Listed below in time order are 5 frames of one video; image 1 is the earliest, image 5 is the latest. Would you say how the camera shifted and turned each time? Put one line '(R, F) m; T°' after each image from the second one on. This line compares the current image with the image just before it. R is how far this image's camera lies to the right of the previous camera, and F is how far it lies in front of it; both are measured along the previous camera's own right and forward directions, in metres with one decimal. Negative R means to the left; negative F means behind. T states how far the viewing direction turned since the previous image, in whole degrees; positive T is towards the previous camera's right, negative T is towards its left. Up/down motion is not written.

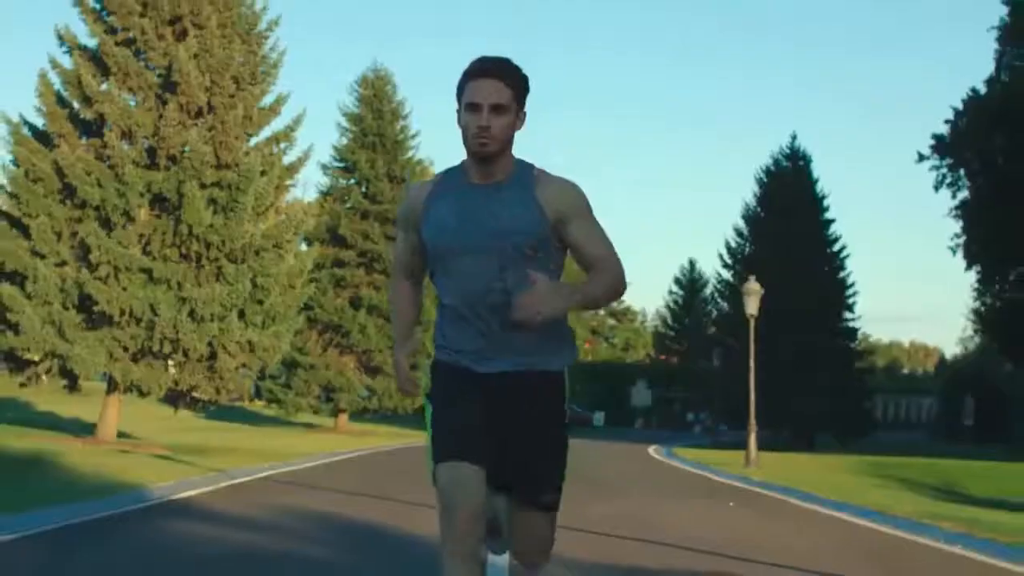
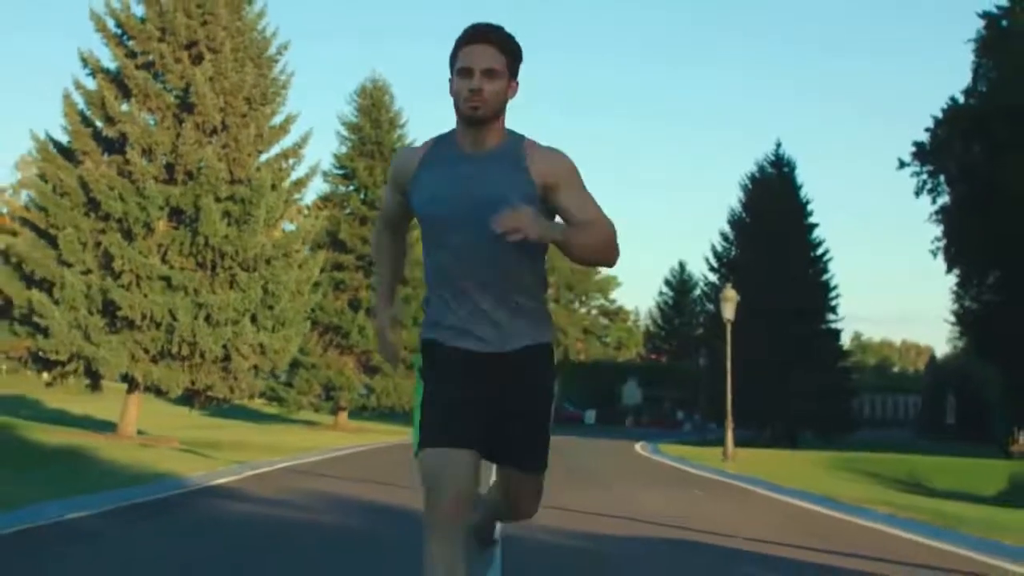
(0.0, -1.3) m; 0°
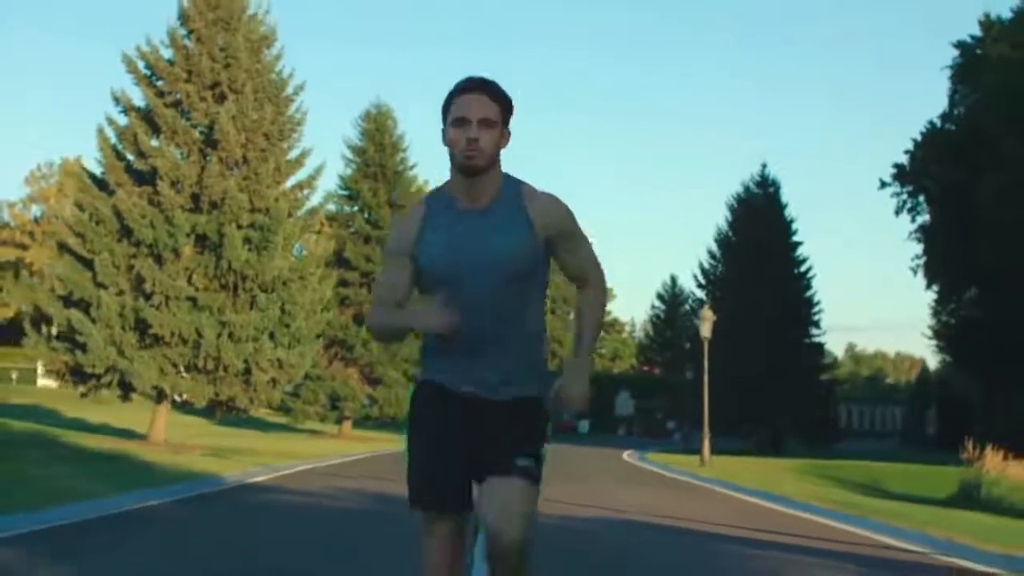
(0.0, -1.7) m; 0°
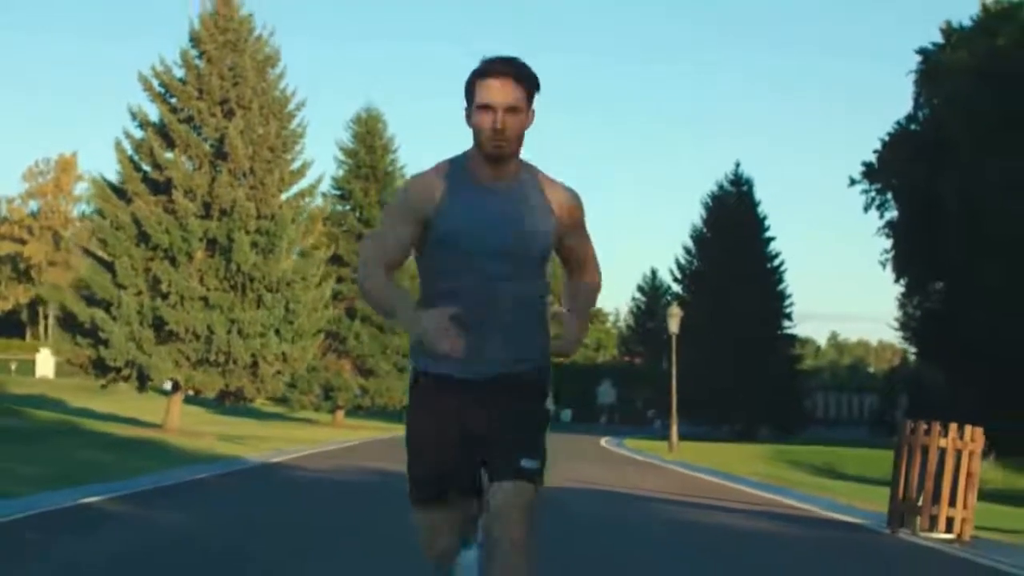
(0.0, -1.9) m; +1°
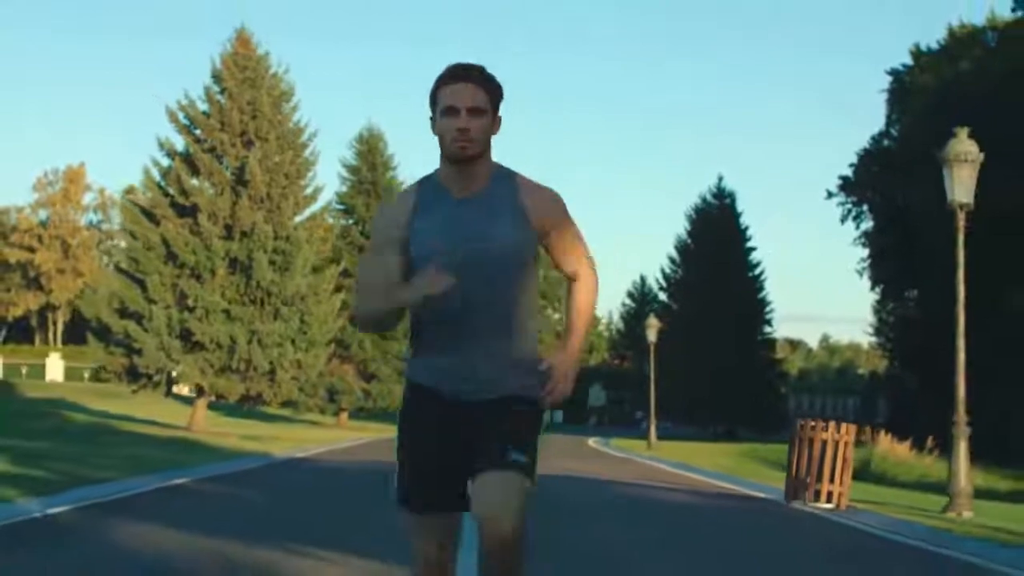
(0.0, -2.3) m; 0°
